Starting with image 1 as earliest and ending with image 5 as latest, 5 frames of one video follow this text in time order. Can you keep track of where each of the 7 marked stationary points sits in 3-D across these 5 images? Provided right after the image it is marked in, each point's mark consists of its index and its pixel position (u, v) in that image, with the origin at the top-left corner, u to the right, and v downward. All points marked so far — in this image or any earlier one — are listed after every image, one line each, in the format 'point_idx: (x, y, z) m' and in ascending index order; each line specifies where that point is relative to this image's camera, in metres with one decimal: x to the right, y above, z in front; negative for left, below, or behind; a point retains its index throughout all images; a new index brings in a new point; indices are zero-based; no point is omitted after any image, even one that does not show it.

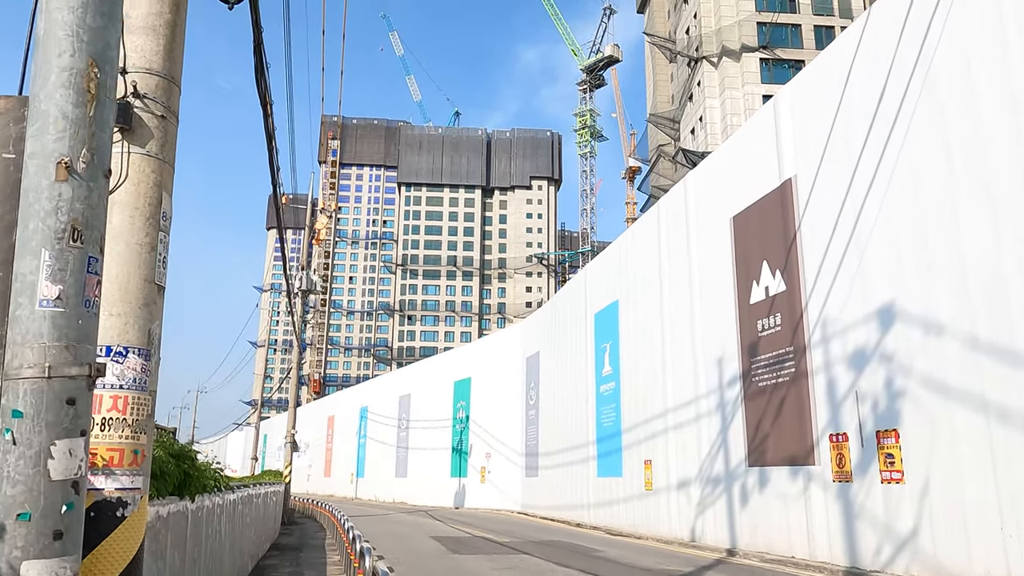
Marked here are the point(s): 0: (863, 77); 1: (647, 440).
0: (+5.6, +3.3, +12.2) m
1: (+3.6, -4.0, +20.0) m
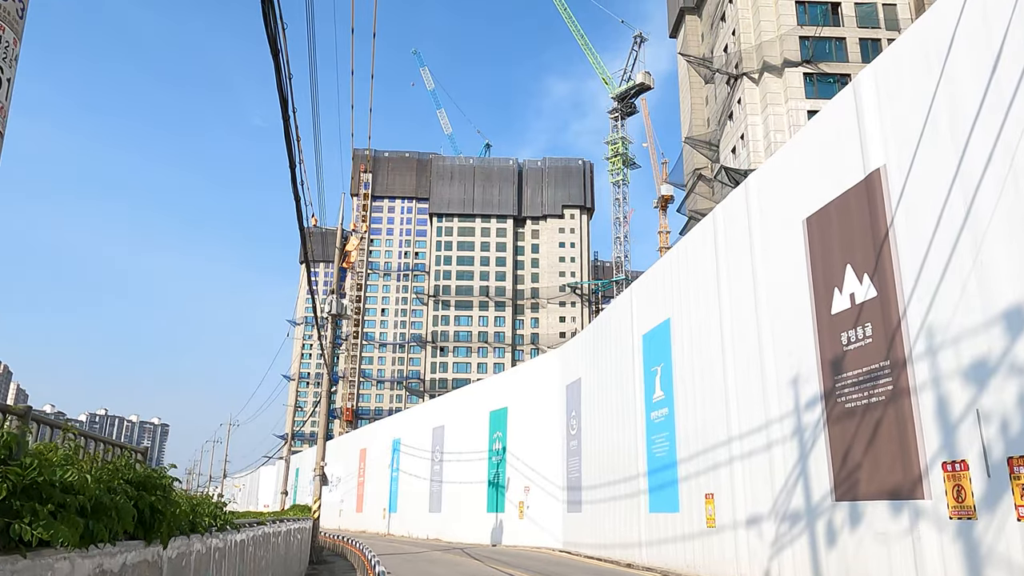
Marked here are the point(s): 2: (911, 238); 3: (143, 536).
0: (+6.3, +3.3, +10.5) m
1: (+4.7, -4.3, +18.0) m
2: (+6.1, +0.8, +11.6) m
3: (-2.2, -1.5, +4.5) m
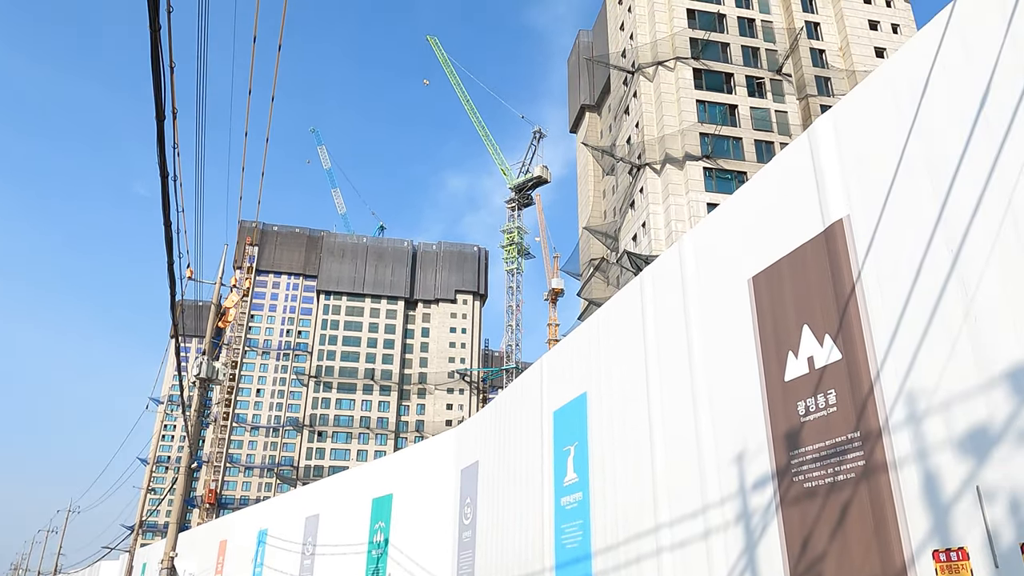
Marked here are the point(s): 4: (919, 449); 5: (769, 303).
0: (+5.6, +2.6, +9.7) m
1: (+2.5, -5.8, +15.9) m
2: (+5.1, -0.1, +10.4) m
3: (-2.1, -1.0, +1.9) m
4: (+5.1, -2.0, +9.4) m
5: (+4.3, -0.2, +12.6) m
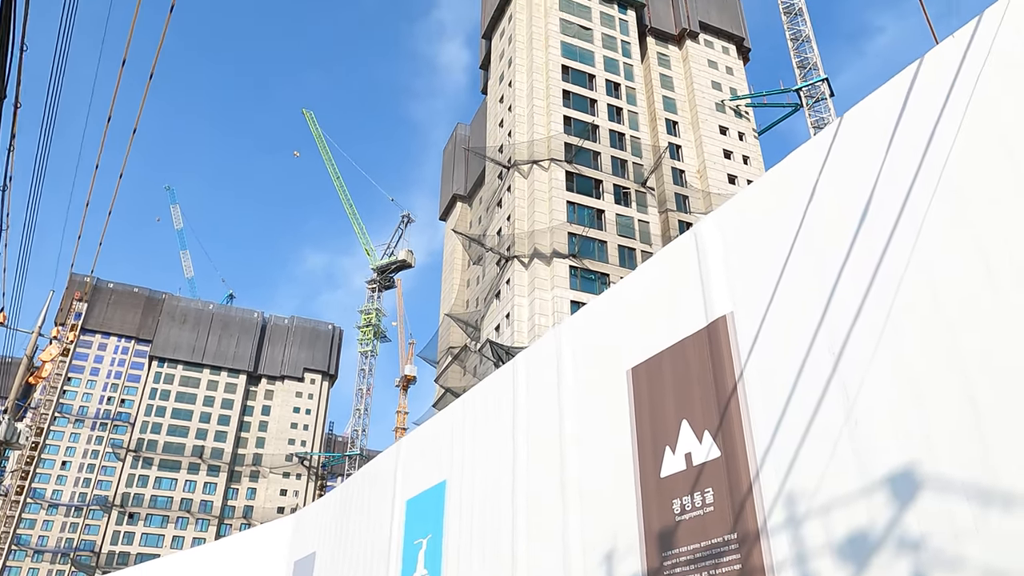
0: (+4.3, +1.2, +10.1) m
1: (-0.6, -7.4, +14.6) m
2: (+3.4, -1.4, +10.4) m
3: (-2.0, -0.7, +0.7) m
4: (+3.5, -3.2, +9.2) m
5: (+2.2, -1.7, +12.3) m
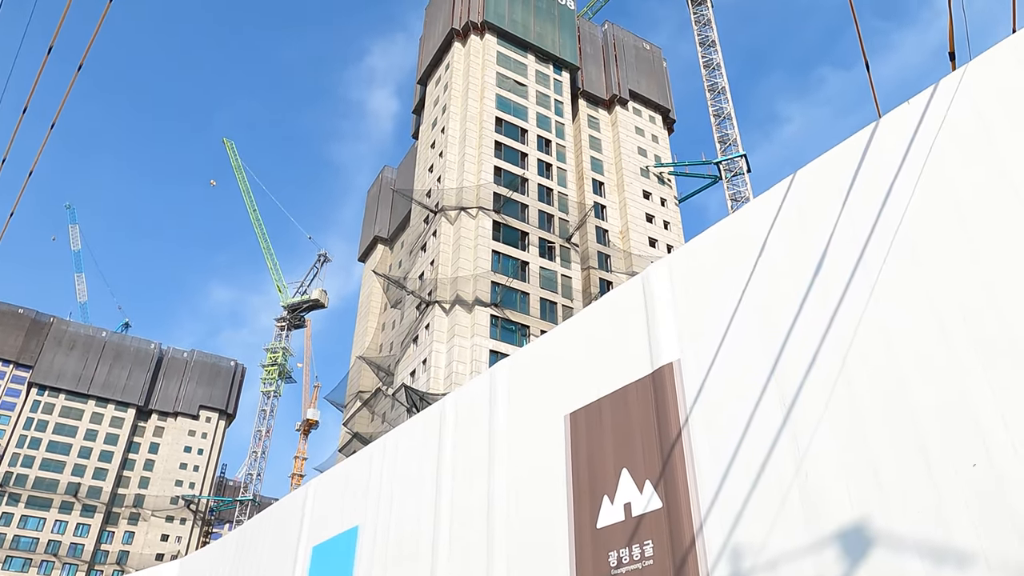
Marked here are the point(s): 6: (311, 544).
0: (+3.7, +0.5, +10.2) m
1: (-2.3, -8.0, +13.4) m
2: (+2.7, -2.1, +10.1) m
3: (-1.6, -0.3, 0.0) m
4: (+2.7, -3.8, +8.9) m
5: (+1.2, -2.4, +12.0) m
6: (-4.9, -6.2, +18.5) m
